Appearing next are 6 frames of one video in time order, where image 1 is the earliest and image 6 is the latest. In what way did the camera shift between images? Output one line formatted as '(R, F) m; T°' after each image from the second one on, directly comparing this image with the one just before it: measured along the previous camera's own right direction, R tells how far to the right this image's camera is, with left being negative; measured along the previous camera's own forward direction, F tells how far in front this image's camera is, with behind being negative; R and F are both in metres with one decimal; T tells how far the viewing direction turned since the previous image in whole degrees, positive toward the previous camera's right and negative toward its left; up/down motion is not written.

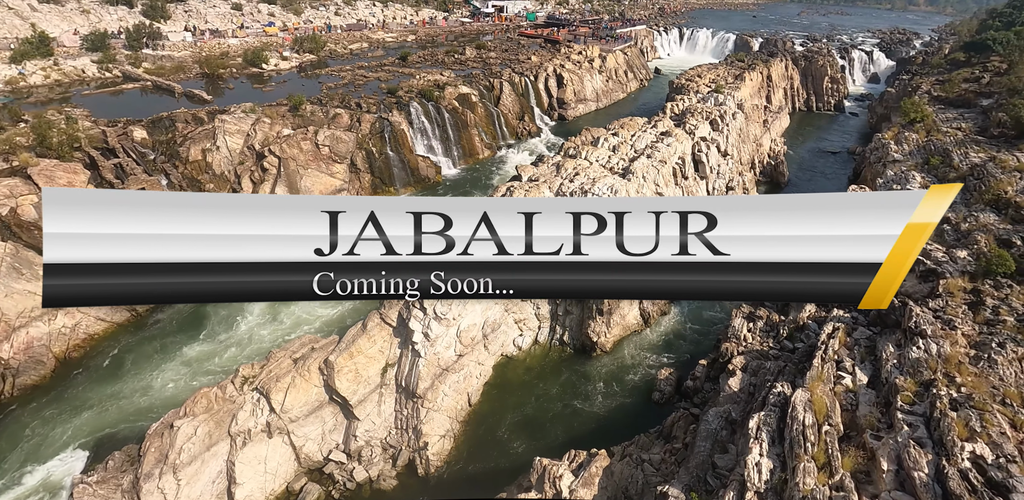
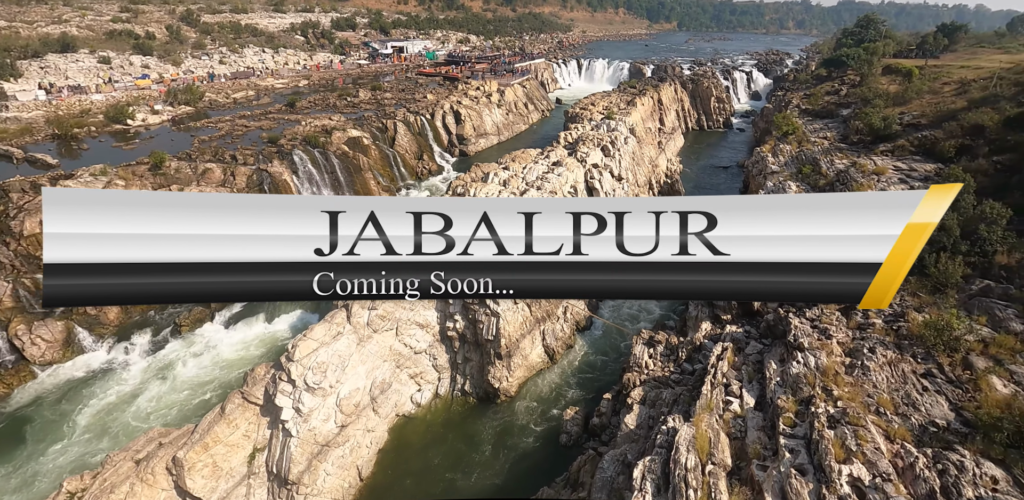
(+2.4, +1.2) m; +7°
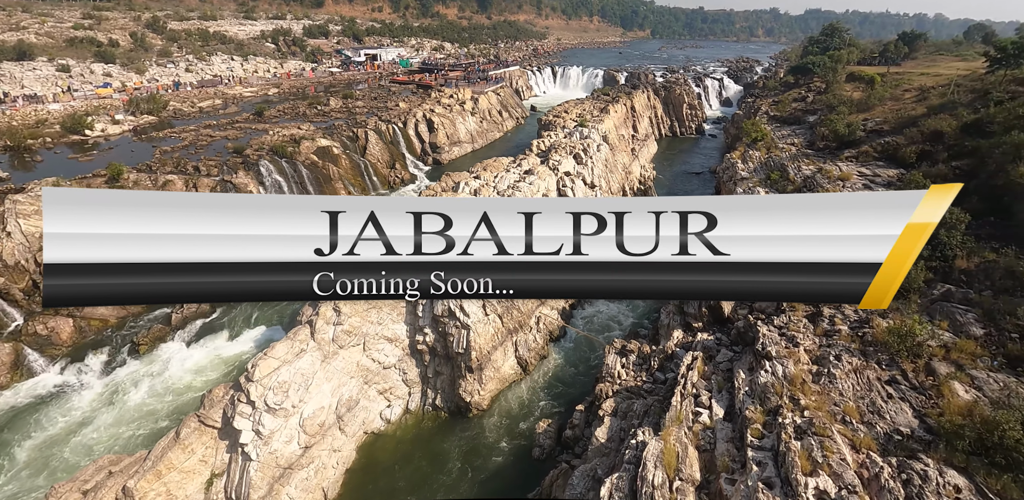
(+0.5, +0.3) m; +2°
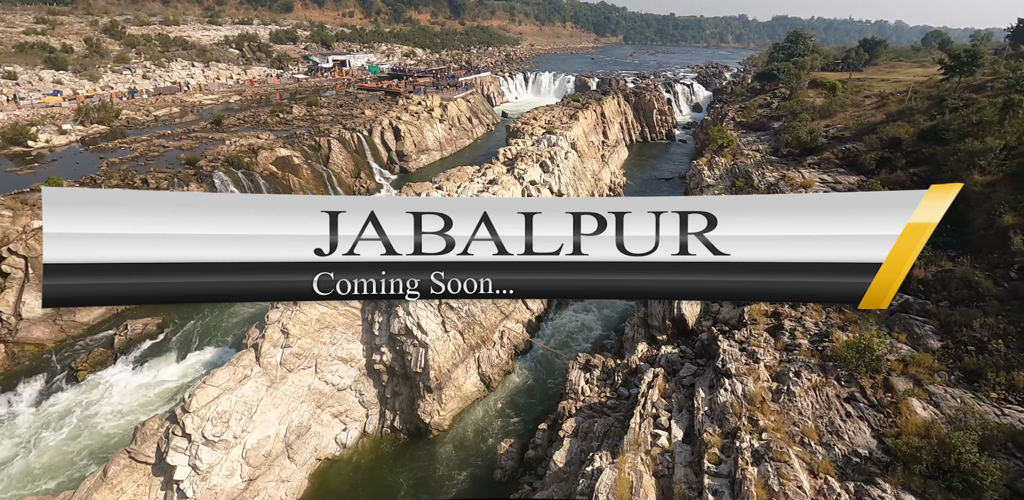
(+0.9, +0.6) m; +2°
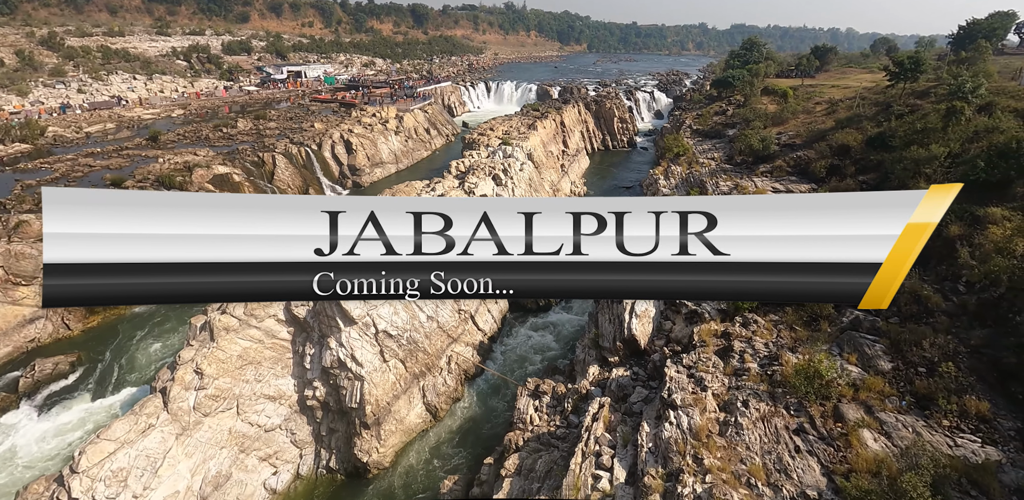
(+1.3, +1.1) m; +3°
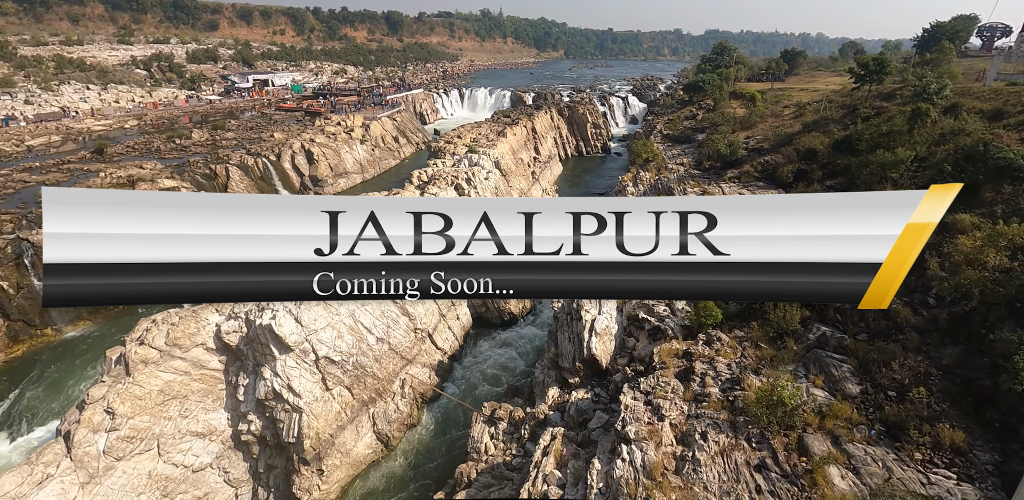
(+1.2, +1.2) m; +2°
